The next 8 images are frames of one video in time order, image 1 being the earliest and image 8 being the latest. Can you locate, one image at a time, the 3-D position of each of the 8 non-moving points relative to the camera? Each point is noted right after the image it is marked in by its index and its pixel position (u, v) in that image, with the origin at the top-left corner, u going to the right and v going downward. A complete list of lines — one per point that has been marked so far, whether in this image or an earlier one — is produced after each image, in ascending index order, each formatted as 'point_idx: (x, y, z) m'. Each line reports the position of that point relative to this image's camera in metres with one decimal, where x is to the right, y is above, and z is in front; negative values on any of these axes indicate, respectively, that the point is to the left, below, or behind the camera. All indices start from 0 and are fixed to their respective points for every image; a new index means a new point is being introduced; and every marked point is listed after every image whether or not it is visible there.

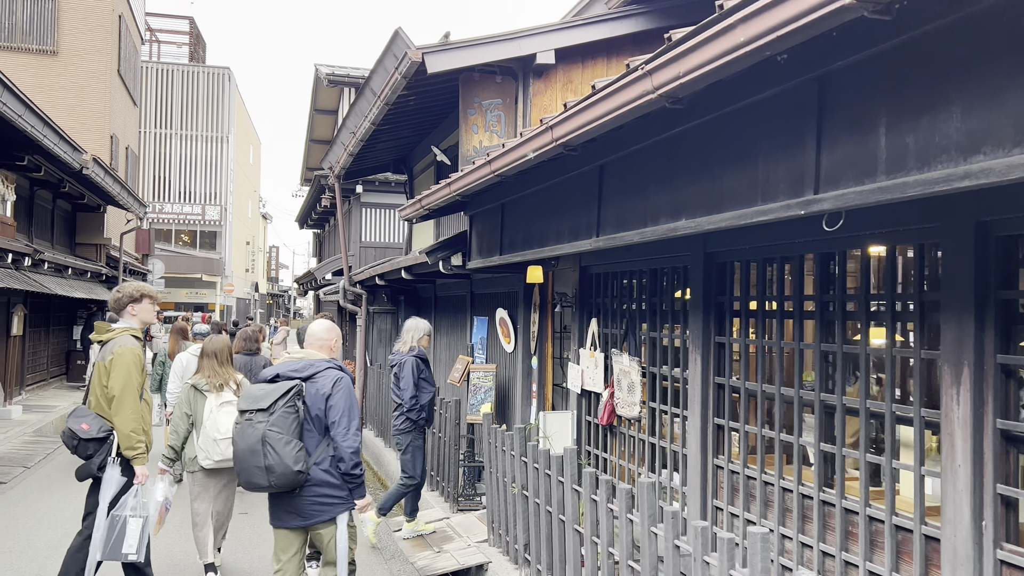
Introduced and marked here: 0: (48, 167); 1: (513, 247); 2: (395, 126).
0: (-7.3, +1.9, +12.9) m
1: (0.0, +0.3, +5.8) m
2: (-1.3, +1.8, +9.3) m
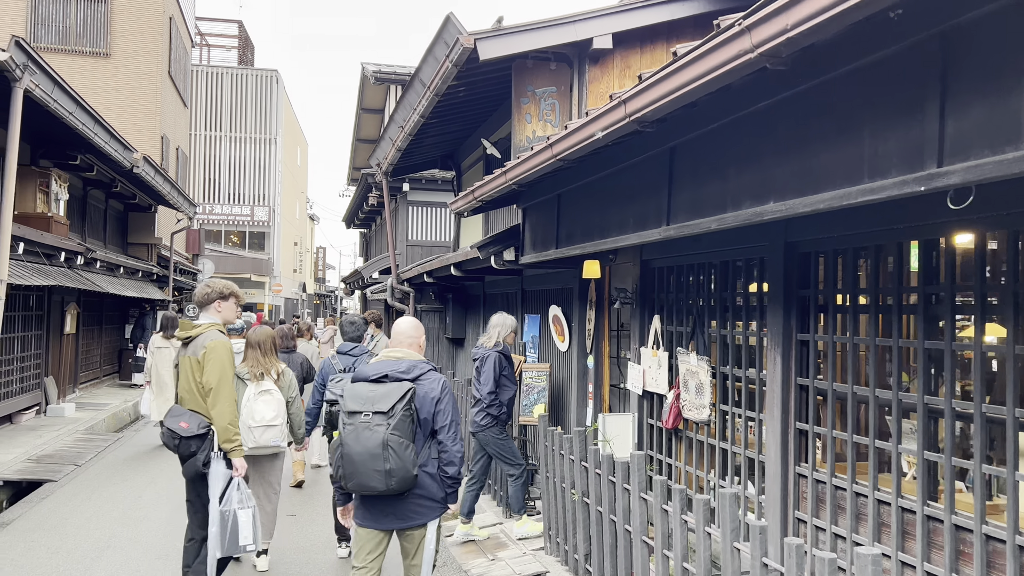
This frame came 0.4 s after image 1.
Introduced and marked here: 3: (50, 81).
0: (-6.6, +1.9, +13.0) m
1: (+0.4, +0.3, +5.5) m
2: (-0.8, +1.9, +9.1) m
3: (-4.7, +2.1, +8.2) m
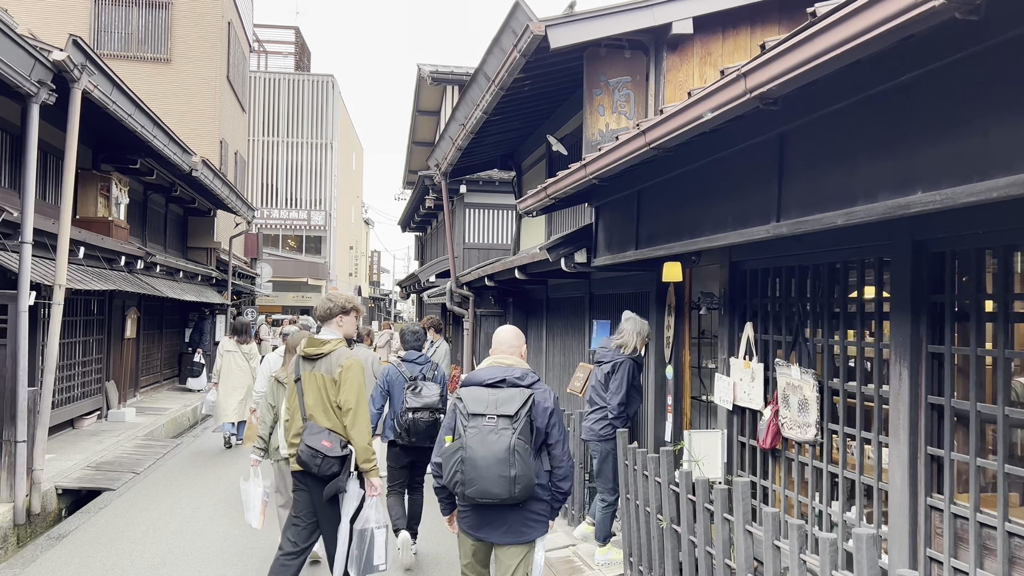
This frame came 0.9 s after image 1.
0: (-5.6, +1.9, +13.0) m
1: (+0.9, +0.3, +5.0) m
2: (-0.1, +1.8, +8.7) m
3: (-4.0, +2.0, +8.1) m
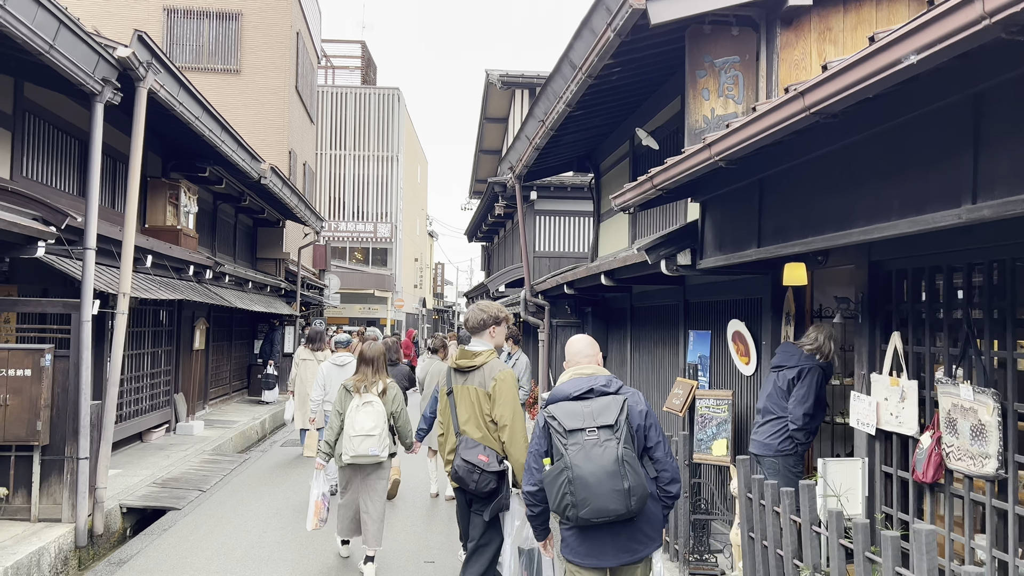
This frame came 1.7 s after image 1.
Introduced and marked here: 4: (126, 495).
0: (-4.4, +1.7, +12.8) m
1: (+1.4, +0.3, +4.3) m
2: (+0.8, +1.8, +8.1) m
3: (-3.2, +2.0, +7.8) m
4: (-3.6, -1.9, +7.6) m
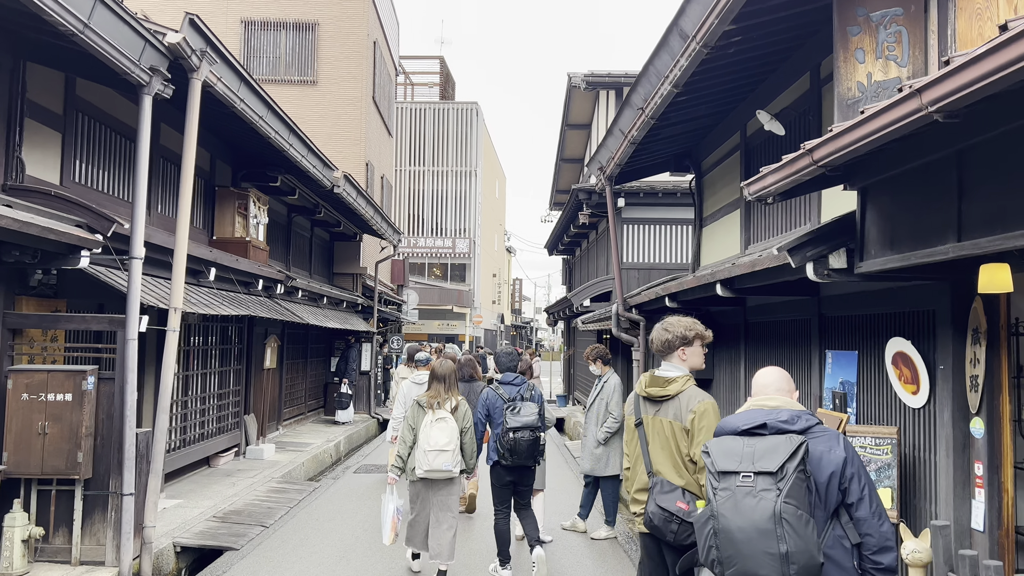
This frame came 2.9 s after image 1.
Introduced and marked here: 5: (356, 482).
0: (-3.1, +1.5, +12.2) m
1: (+1.9, +0.2, +3.2) m
2: (+1.6, +1.6, +7.0) m
3: (-2.4, +1.8, +7.1) m
4: (-2.8, -2.1, +6.9) m
5: (-2.0, -2.4, +10.3) m
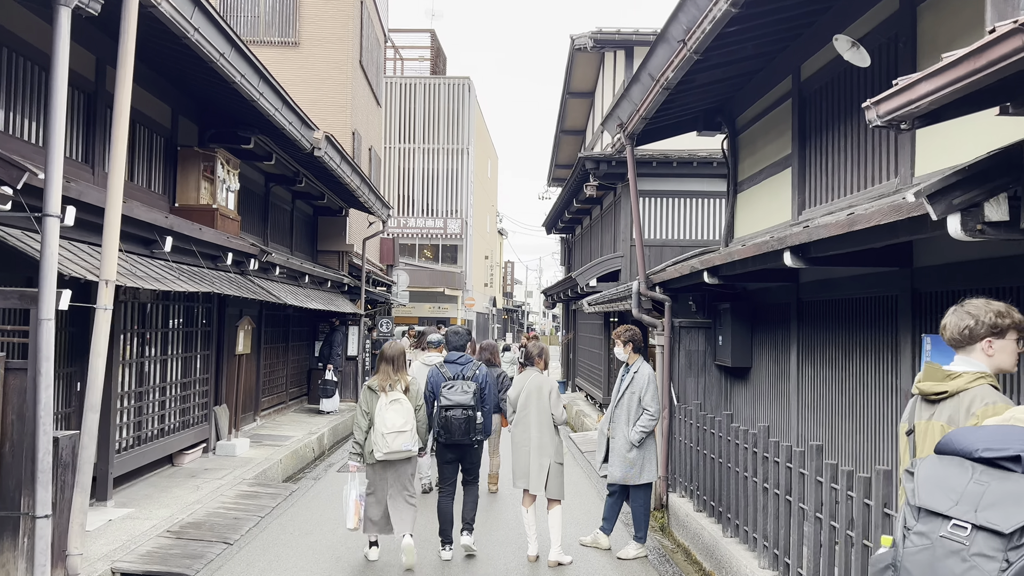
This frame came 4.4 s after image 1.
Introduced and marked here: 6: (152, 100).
0: (-3.1, +1.8, +10.9) m
1: (+2.0, +0.4, +2.0) m
2: (+1.7, +1.9, +5.8) m
3: (-2.3, +2.1, +5.8) m
4: (-2.7, -1.8, +5.7) m
5: (-1.9, -2.2, +9.2) m
6: (-3.7, +1.9, +8.3) m
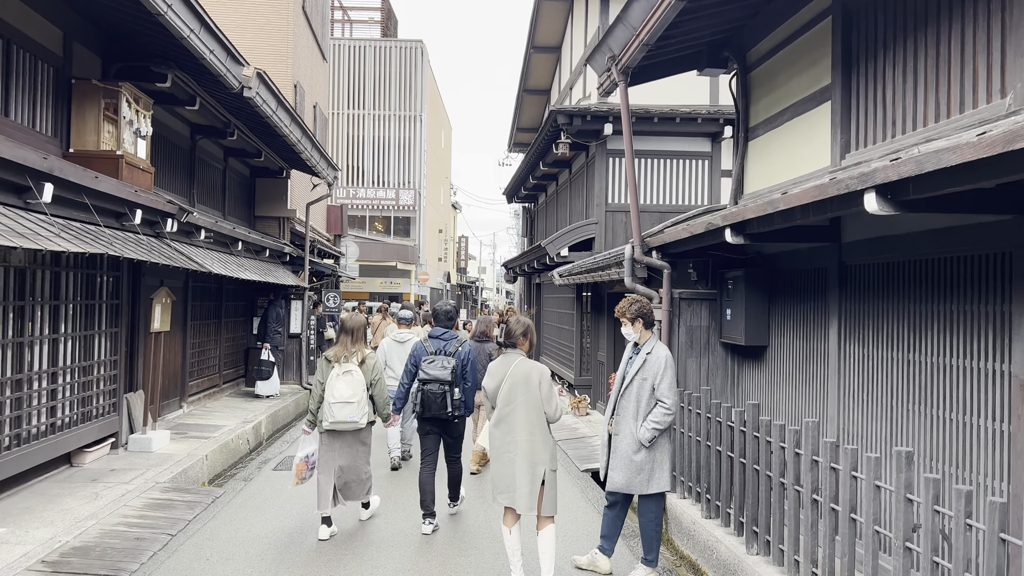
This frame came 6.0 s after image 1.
0: (-3.5, +2.2, +9.3) m
1: (+2.1, +0.5, +0.8) m
2: (+1.6, +2.1, +4.5) m
3: (-2.4, +2.3, +4.3) m
4: (-2.8, -1.6, +4.3) m
5: (-2.2, -1.8, +7.8) m
6: (-3.9, +2.2, +6.7) m
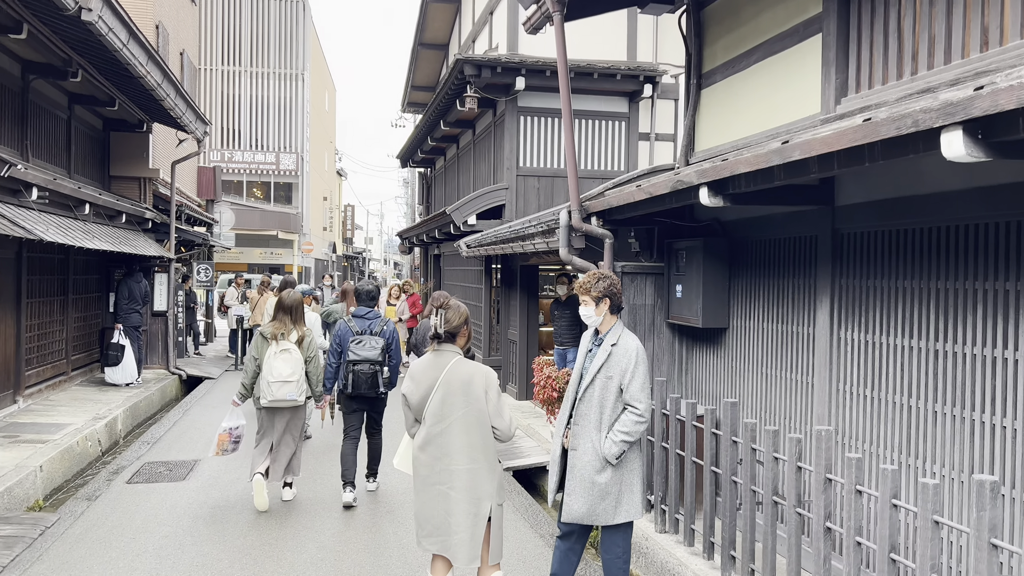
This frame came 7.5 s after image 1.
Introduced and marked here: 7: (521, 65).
0: (-4.4, +2.4, +7.5) m
1: (+2.4, +0.5, -0.1) m
2: (+1.3, +2.2, +3.5) m
3: (-2.6, +2.4, +2.7) m
4: (-3.0, -1.5, +2.7) m
5: (-2.9, -1.6, +6.3) m
6: (-4.5, +2.4, +4.9) m
7: (+0.1, +2.8, +10.1) m
